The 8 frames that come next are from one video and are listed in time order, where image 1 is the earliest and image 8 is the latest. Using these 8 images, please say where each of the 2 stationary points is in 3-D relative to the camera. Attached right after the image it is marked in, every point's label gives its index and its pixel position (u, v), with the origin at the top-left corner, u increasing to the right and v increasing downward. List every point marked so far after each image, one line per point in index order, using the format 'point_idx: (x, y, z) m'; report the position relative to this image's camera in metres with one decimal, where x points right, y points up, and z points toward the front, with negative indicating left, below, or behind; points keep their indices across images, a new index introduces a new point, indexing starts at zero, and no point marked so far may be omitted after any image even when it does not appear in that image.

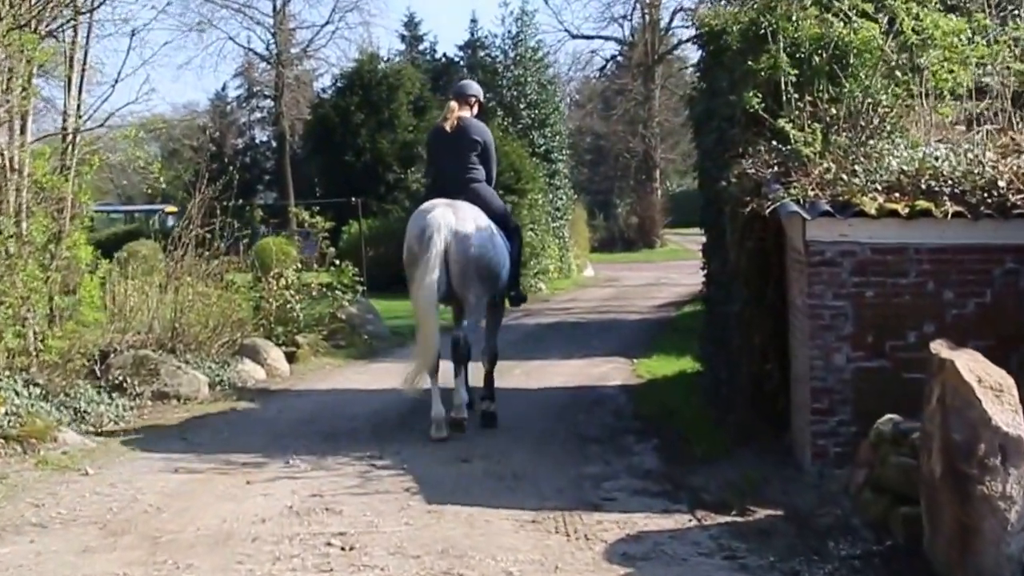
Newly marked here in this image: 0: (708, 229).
0: (+2.0, +0.6, +11.4) m
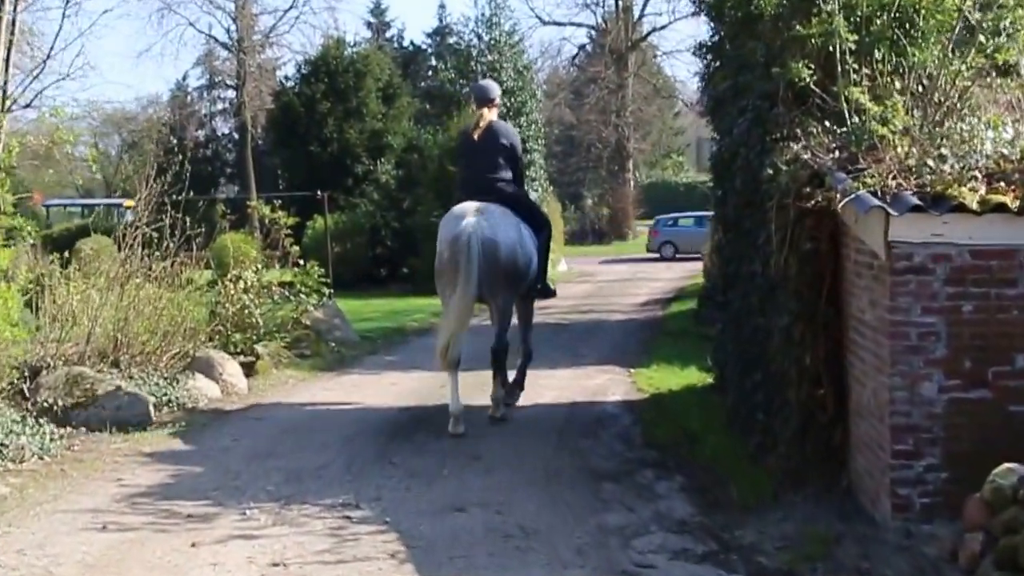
0: (+1.9, +0.5, +9.9) m
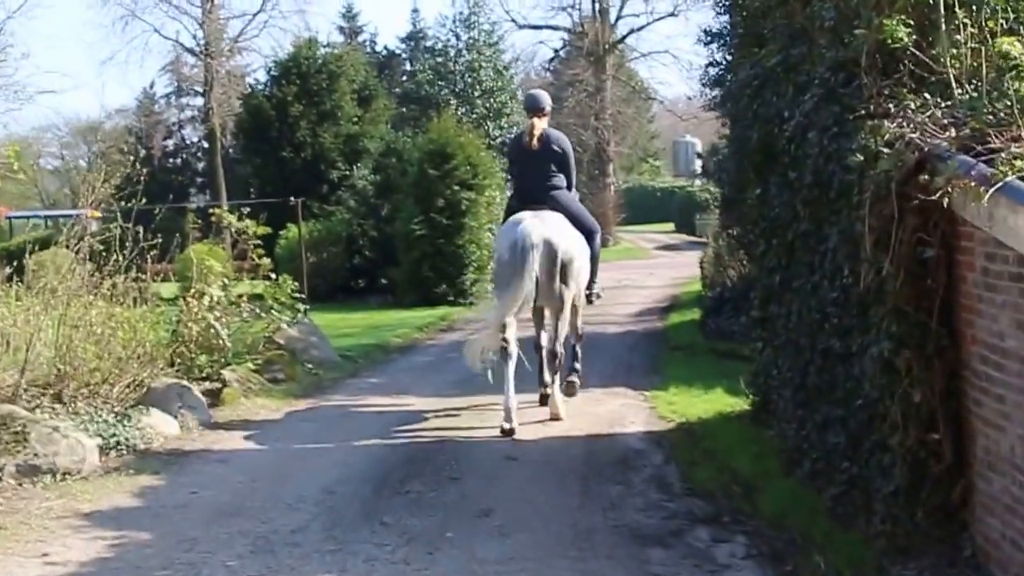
0: (+2.0, +0.4, +8.4) m
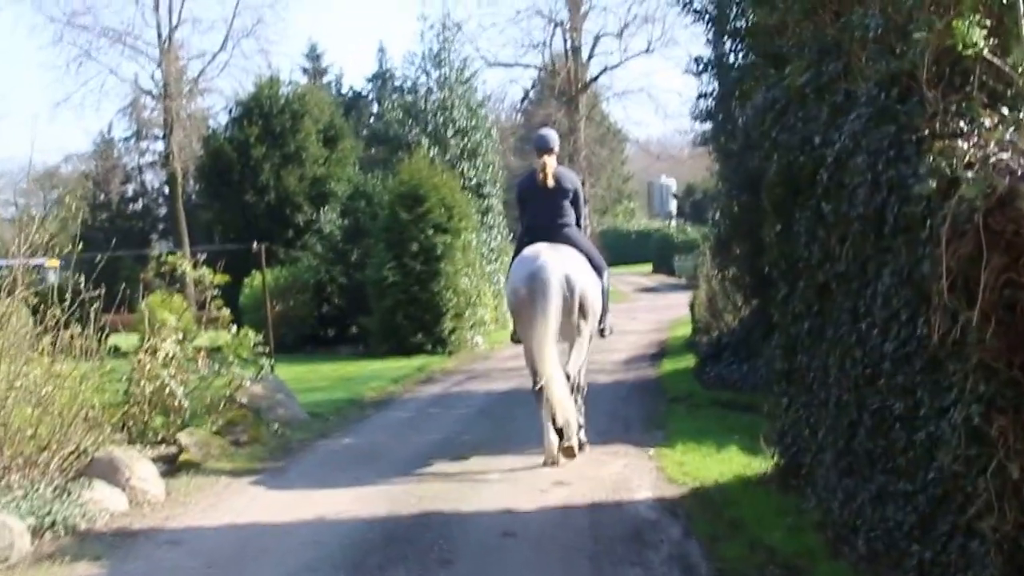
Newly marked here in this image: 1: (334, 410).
0: (+2.0, +0.1, +7.4) m
1: (-2.5, -1.7, +15.8) m
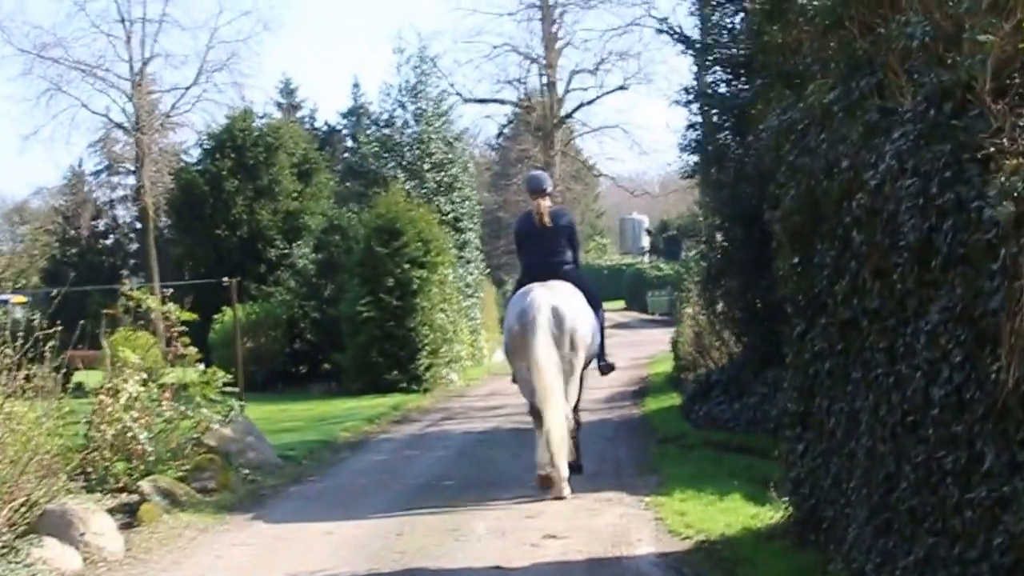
0: (+1.9, -0.1, +6.8) m
1: (-2.7, -2.2, +15.0) m
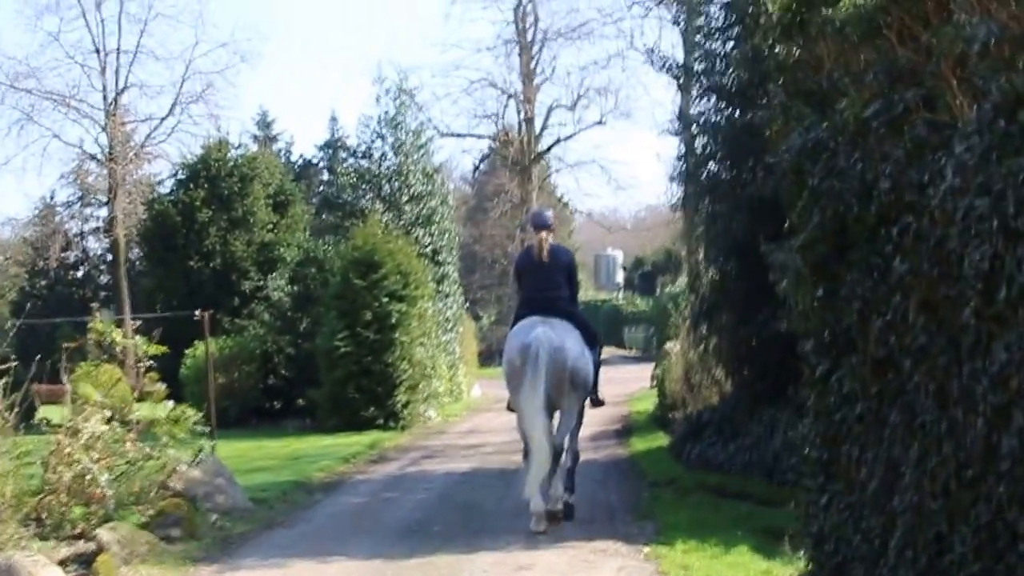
0: (+1.9, -0.3, +6.1) m
1: (-2.9, -2.6, +14.2) m
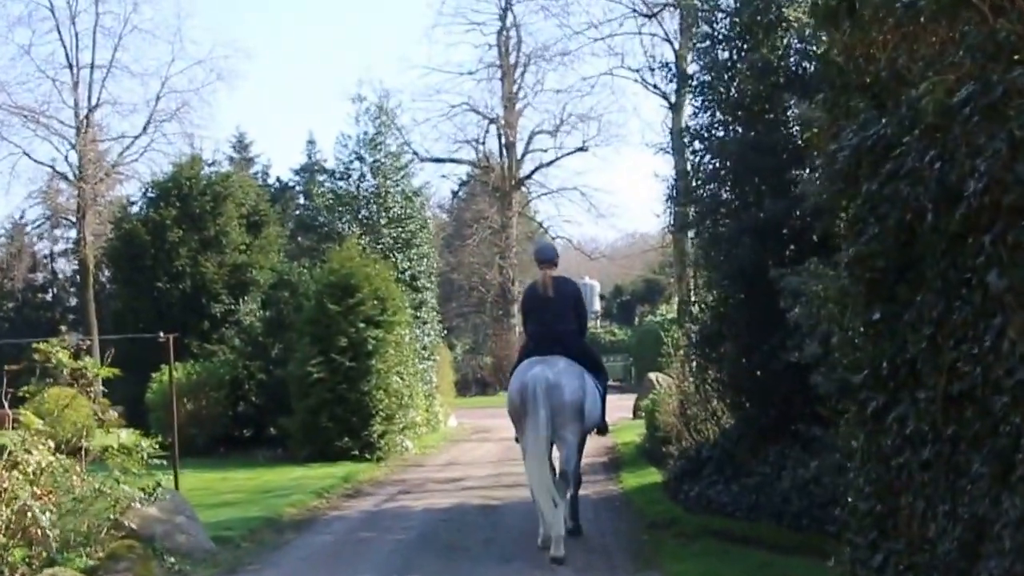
0: (+2.0, -0.4, +5.2) m
1: (-3.1, -2.8, +13.1) m
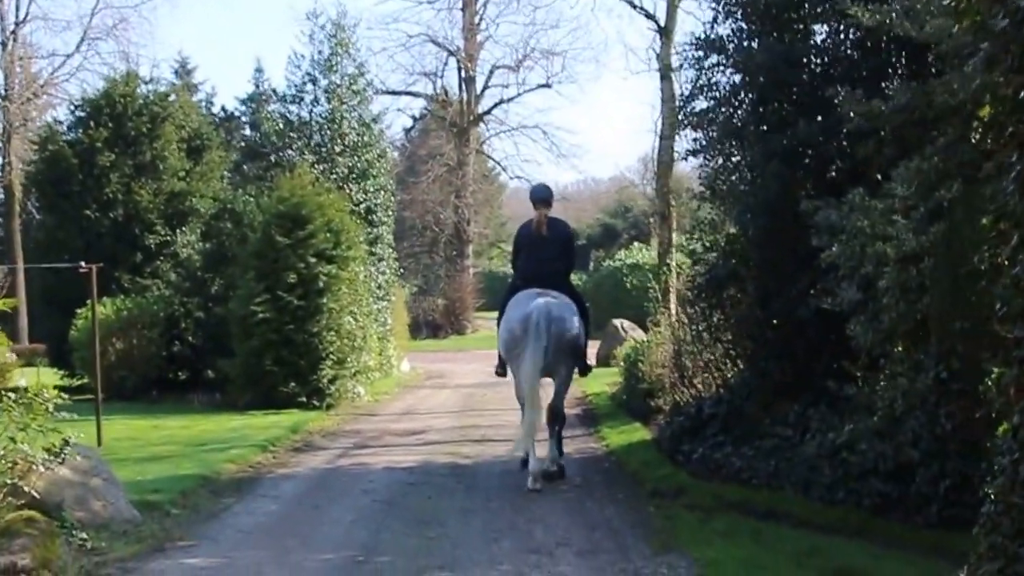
0: (+2.2, -0.1, +3.4) m
1: (-3.3, -2.1, +11.1) m
